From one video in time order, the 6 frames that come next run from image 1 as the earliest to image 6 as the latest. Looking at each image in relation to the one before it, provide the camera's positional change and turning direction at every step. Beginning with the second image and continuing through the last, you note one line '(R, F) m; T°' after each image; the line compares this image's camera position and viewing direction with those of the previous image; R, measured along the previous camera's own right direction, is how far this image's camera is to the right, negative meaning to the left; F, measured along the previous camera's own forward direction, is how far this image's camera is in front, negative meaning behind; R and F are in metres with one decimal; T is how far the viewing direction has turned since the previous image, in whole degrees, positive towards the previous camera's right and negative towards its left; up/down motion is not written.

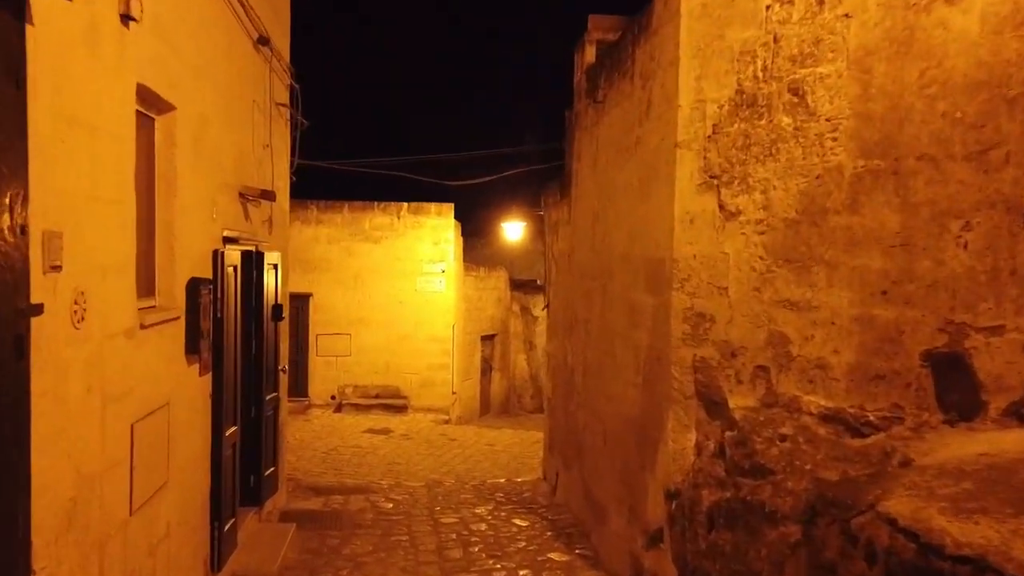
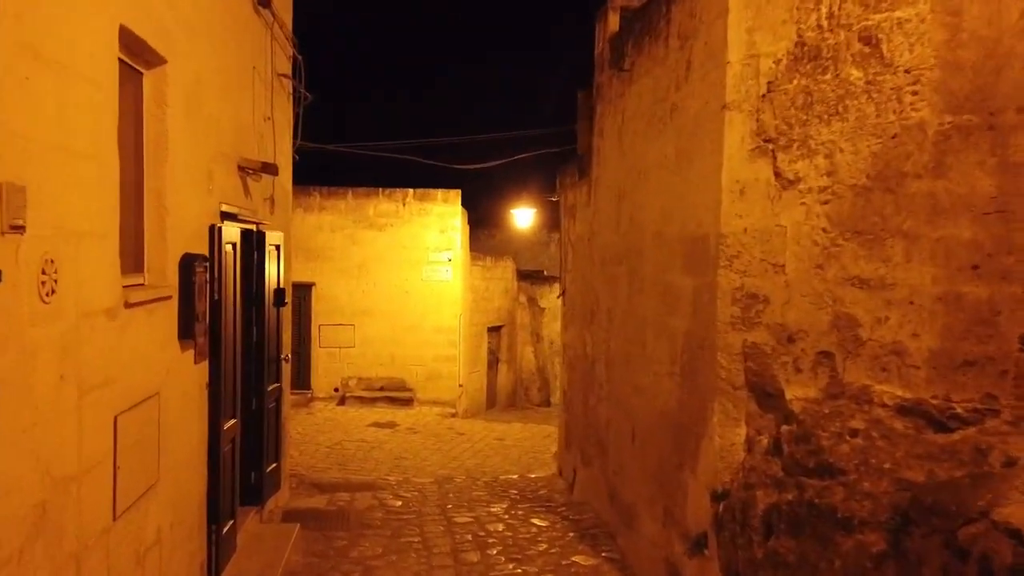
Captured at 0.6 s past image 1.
(-0.1, +0.4) m; 0°
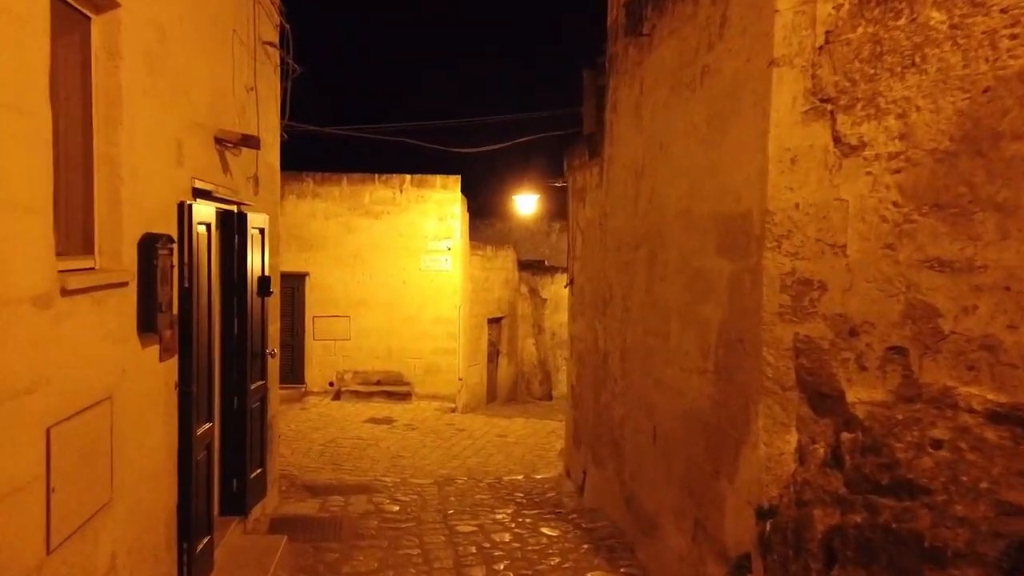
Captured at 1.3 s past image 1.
(-0.1, +0.5) m; 0°
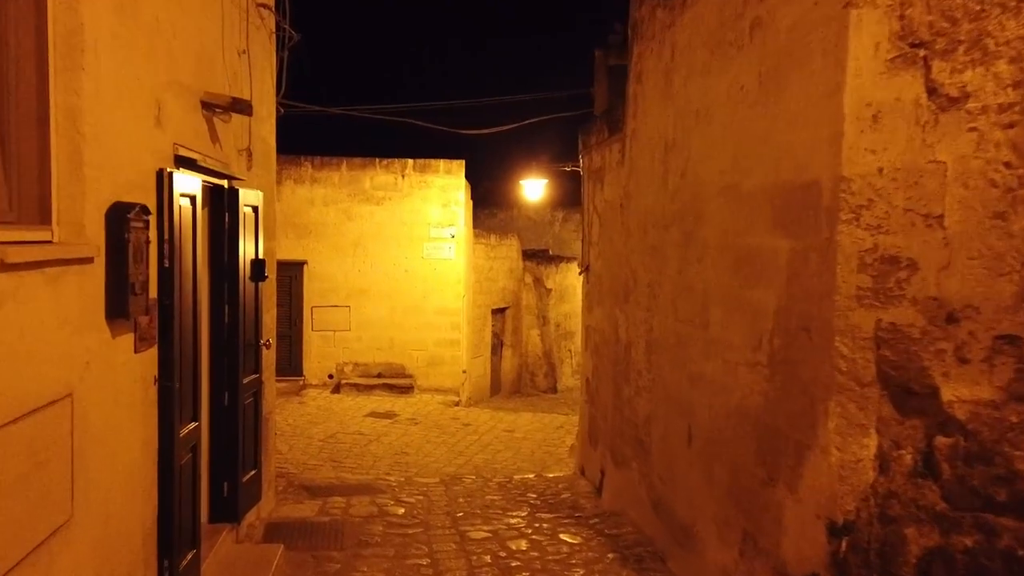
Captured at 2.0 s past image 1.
(-0.1, +0.5) m; 0°
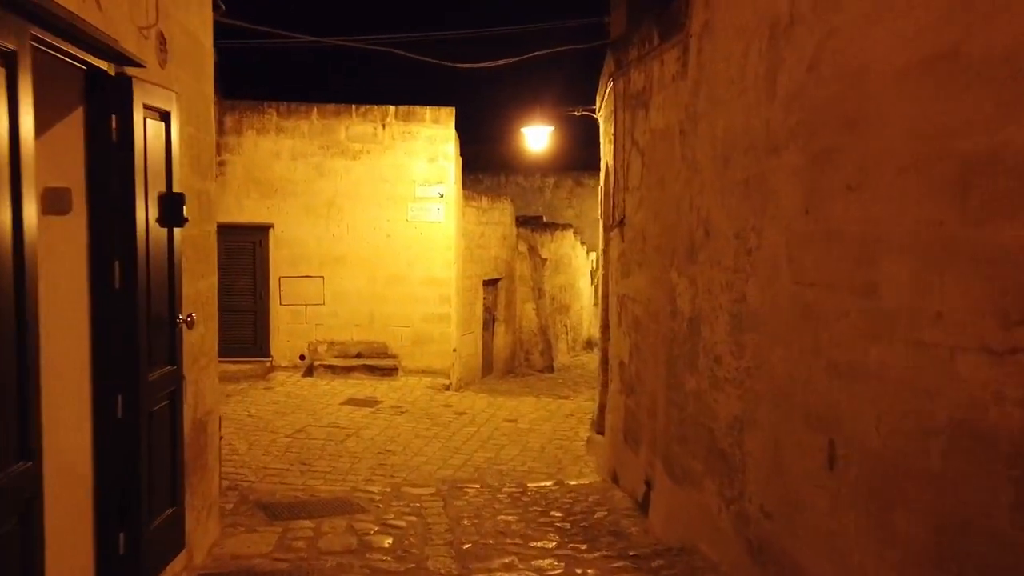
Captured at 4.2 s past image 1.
(-0.2, +1.6) m; +1°
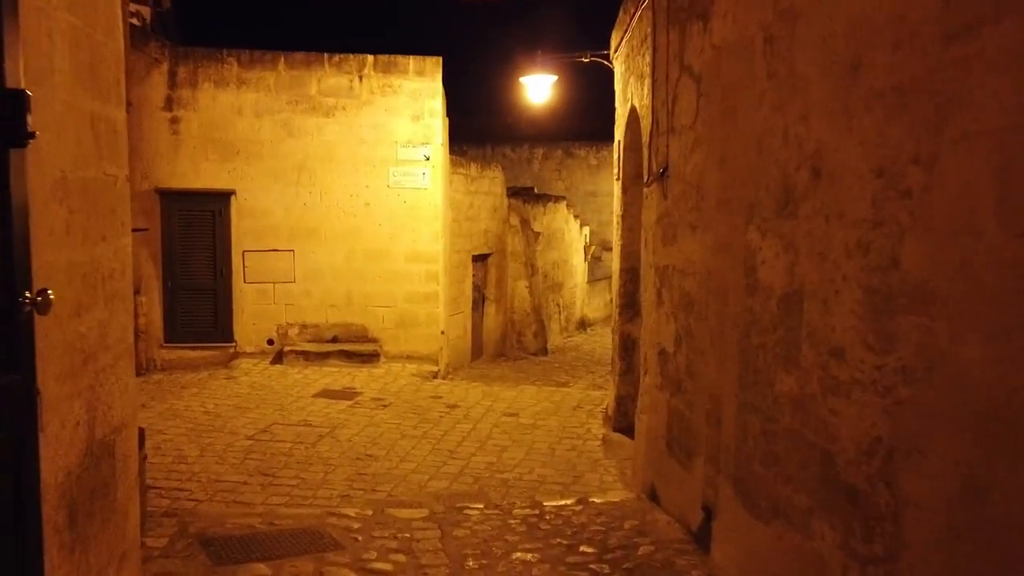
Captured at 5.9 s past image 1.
(-0.2, +1.2) m; +1°
